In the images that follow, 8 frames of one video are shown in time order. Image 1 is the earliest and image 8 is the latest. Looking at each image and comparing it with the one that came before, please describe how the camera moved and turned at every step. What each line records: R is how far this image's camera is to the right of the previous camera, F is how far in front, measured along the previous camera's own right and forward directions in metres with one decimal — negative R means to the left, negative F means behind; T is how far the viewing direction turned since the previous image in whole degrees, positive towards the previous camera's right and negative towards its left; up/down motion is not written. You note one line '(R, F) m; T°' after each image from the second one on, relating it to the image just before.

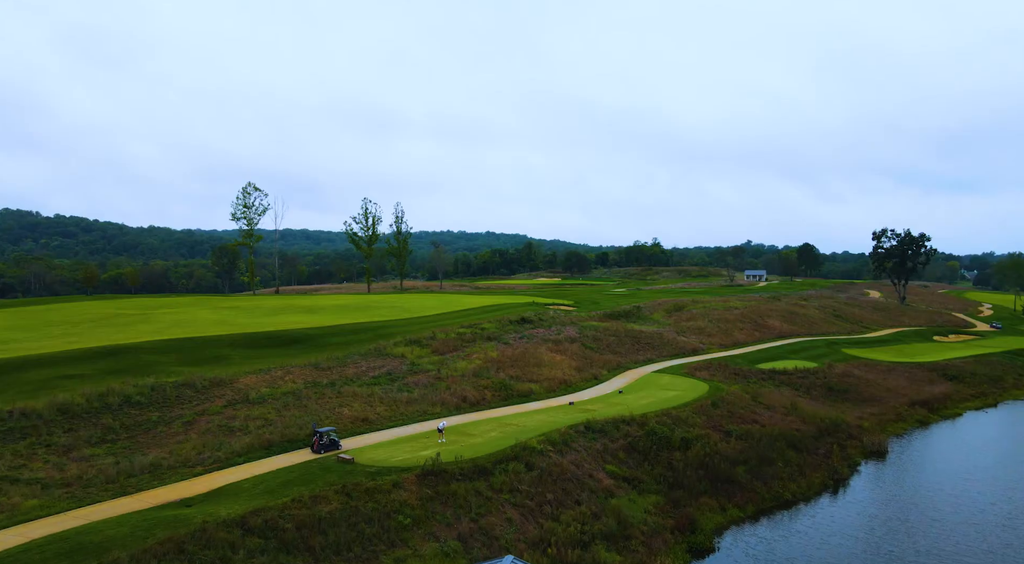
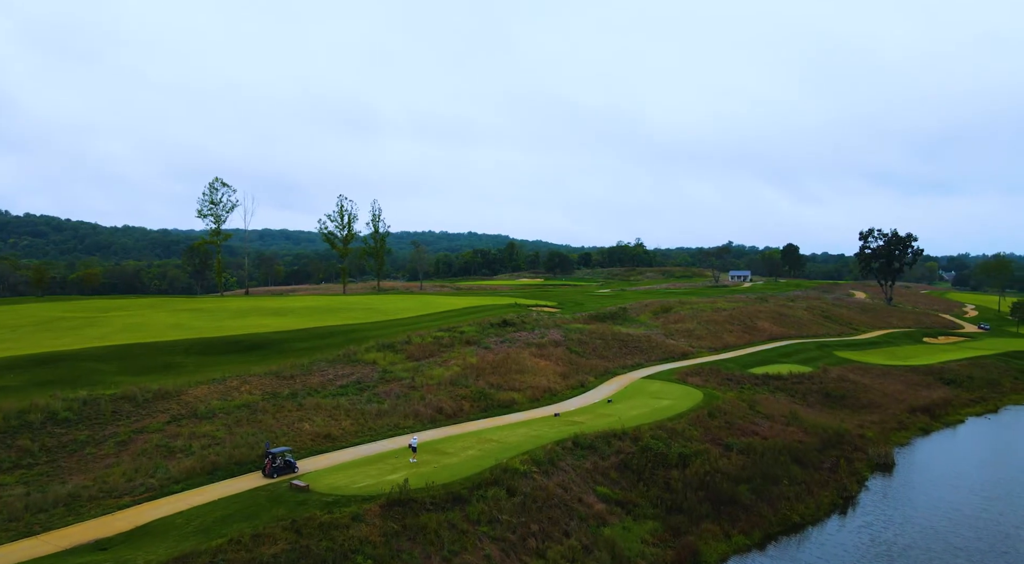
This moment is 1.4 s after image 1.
(+0.1, +2.3) m; +1°
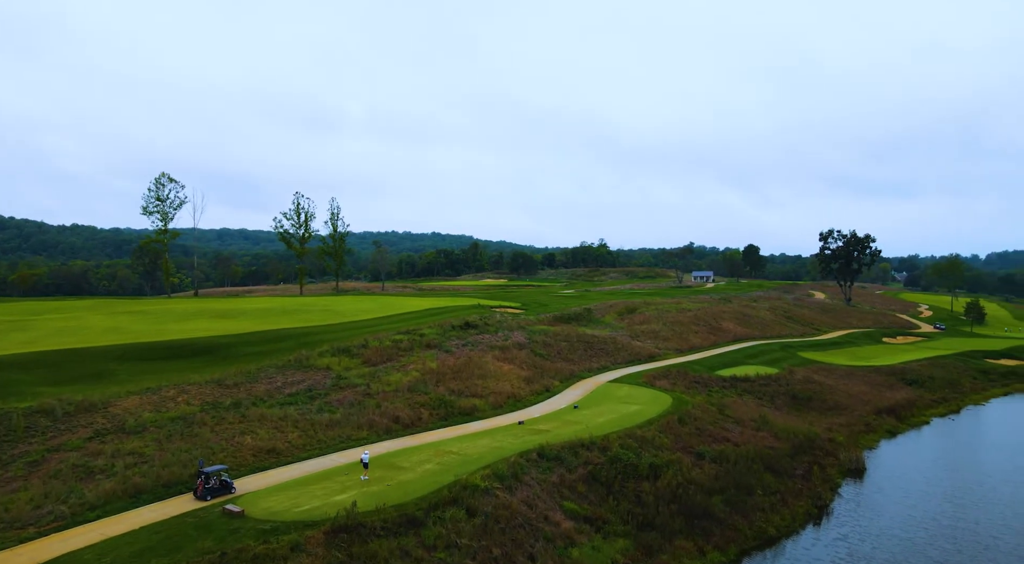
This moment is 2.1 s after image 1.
(+0.1, +1.4) m; +3°
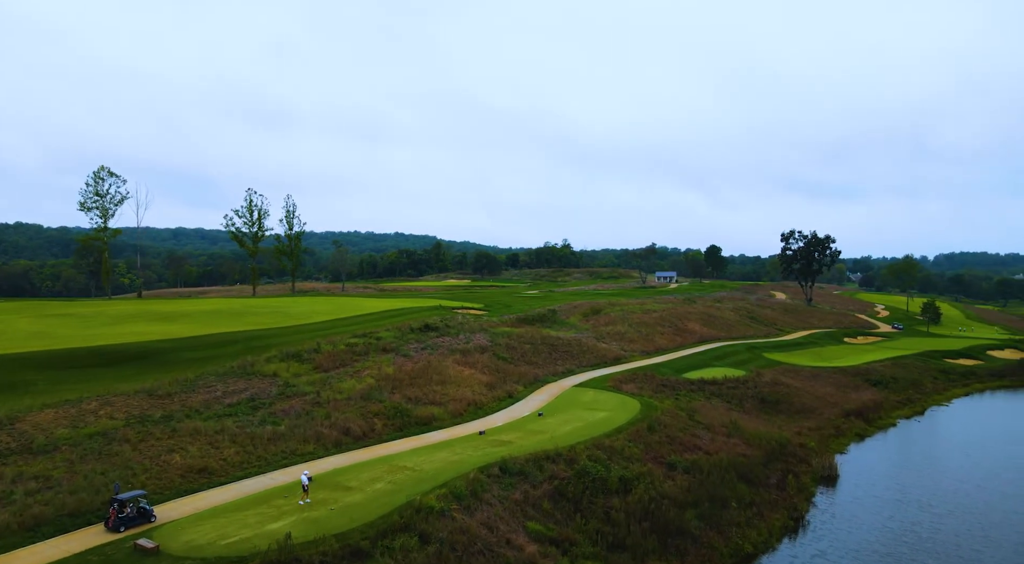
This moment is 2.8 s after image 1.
(+0.1, +1.6) m; +3°
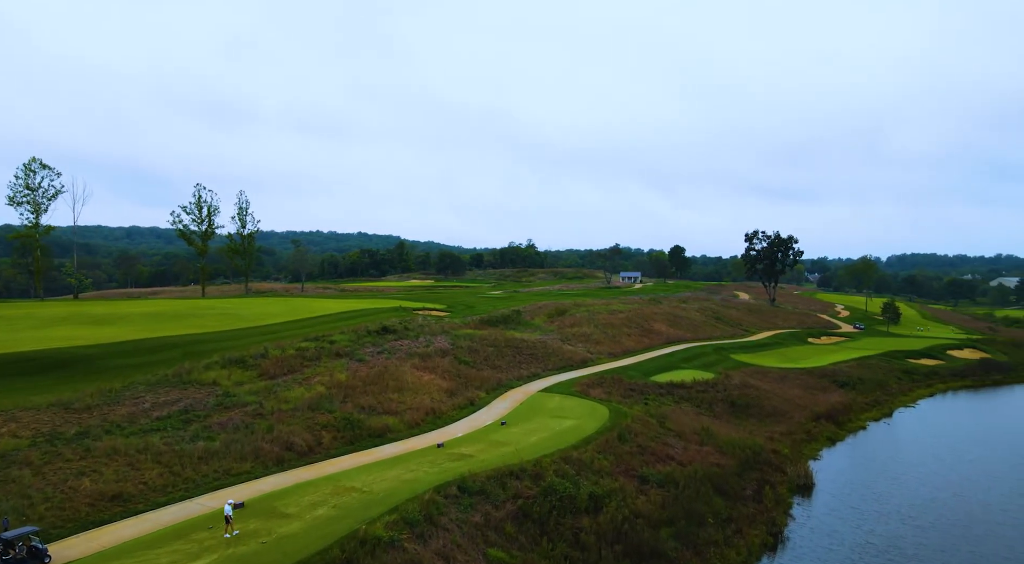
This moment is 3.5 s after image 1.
(+0.1, +1.7) m; +3°
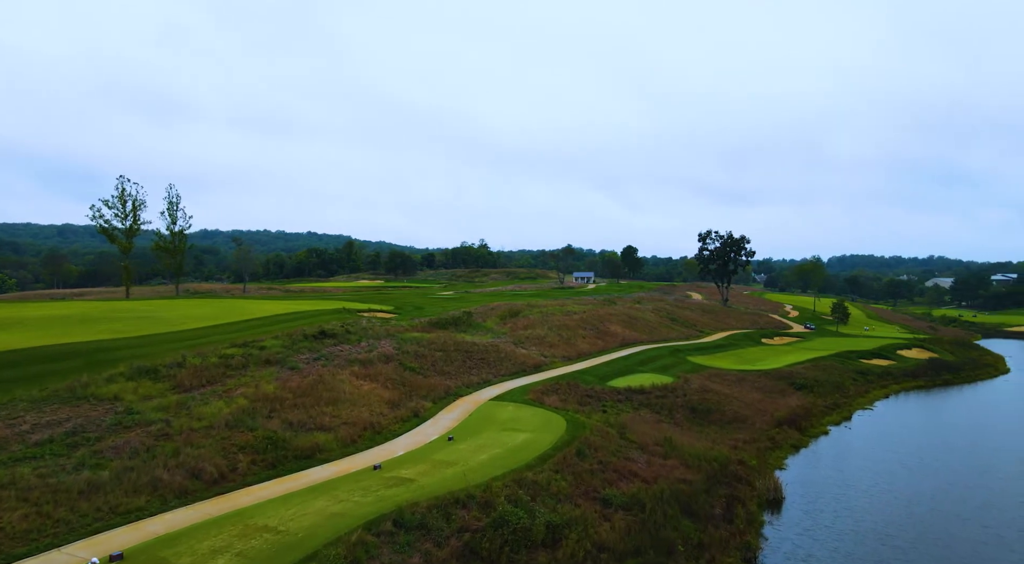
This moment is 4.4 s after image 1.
(+0.2, +2.4) m; +4°
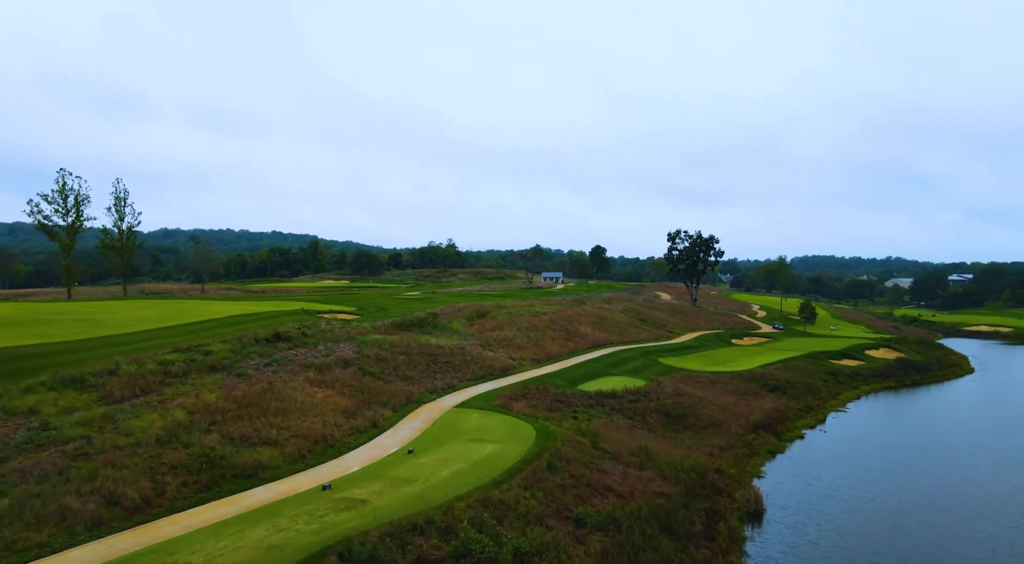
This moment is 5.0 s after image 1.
(+0.1, +1.7) m; +3°
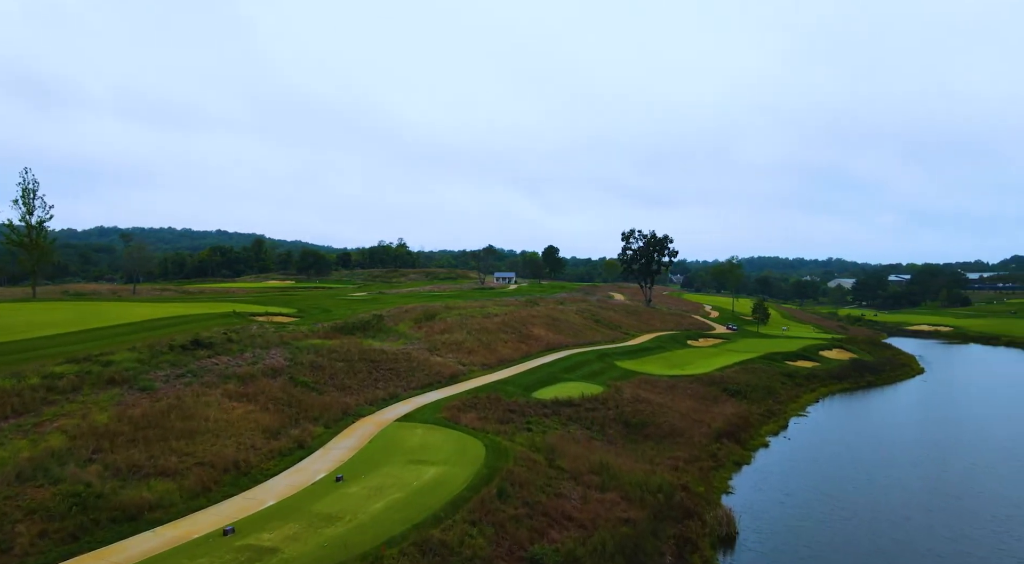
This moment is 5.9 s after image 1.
(+0.2, +2.7) m; +4°
